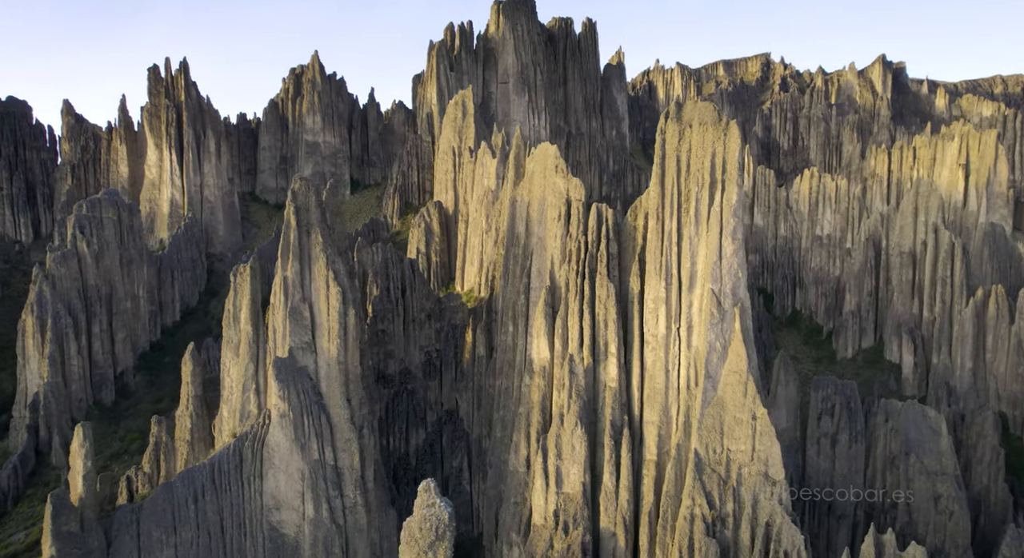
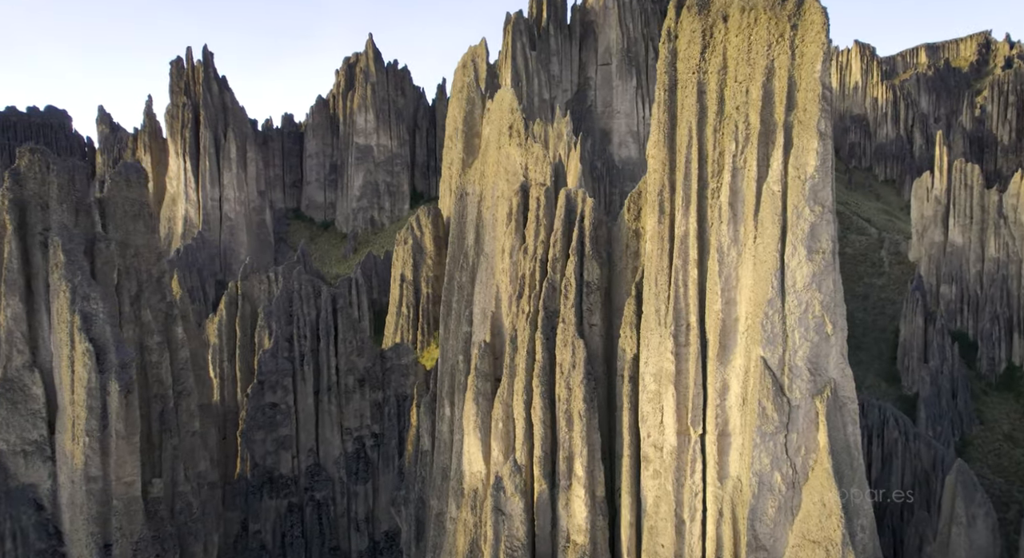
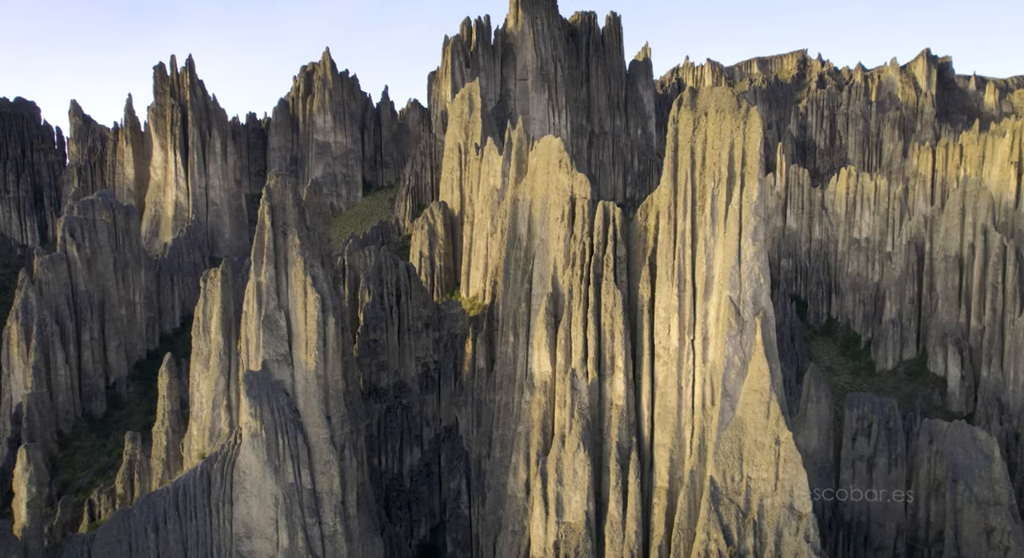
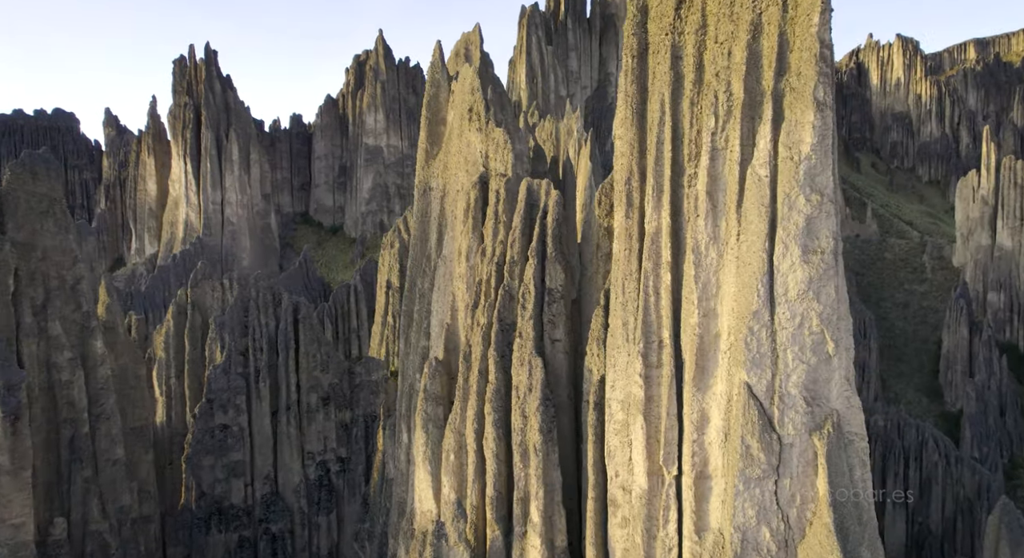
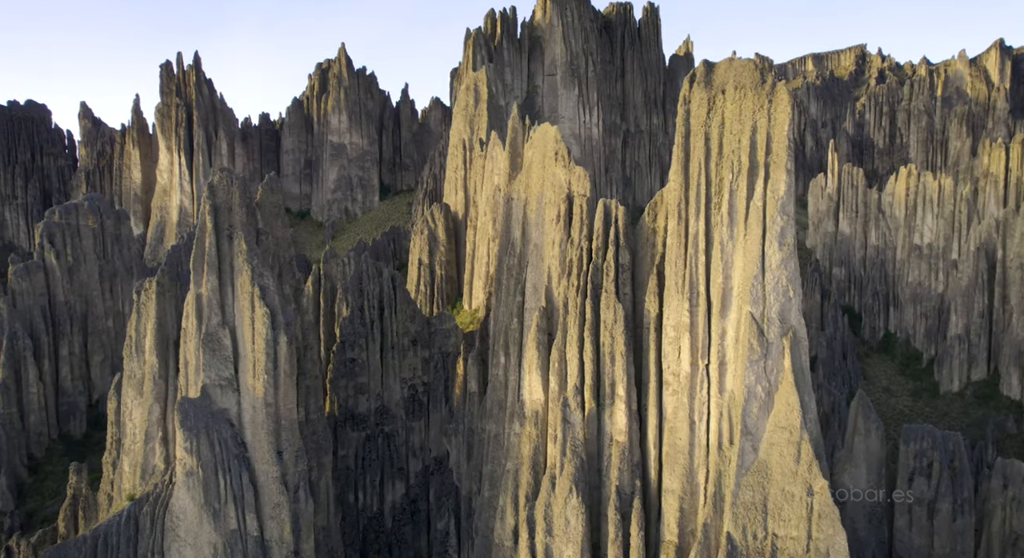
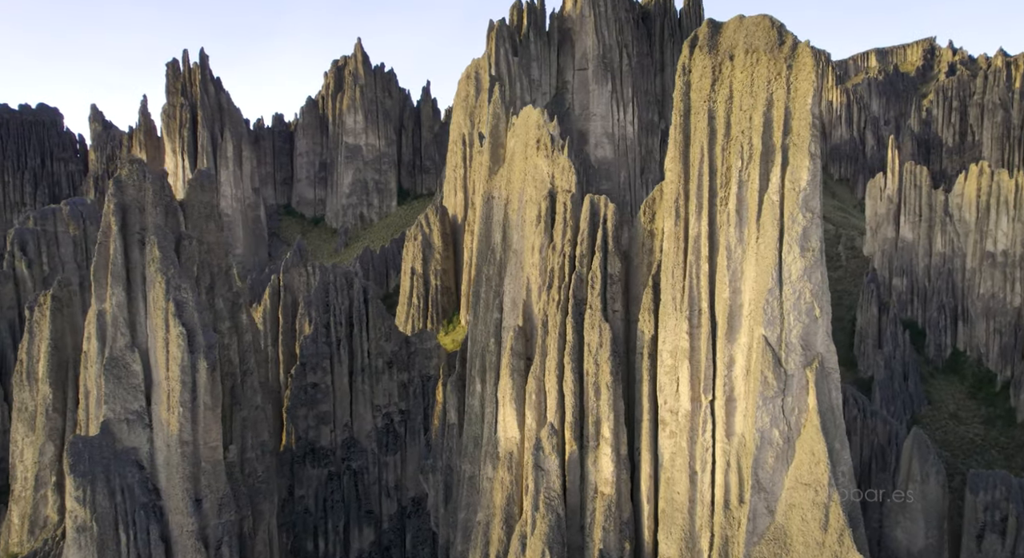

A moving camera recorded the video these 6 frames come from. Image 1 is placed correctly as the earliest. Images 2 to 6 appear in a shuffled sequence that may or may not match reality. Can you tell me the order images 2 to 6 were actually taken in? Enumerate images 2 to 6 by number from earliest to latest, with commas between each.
3, 5, 6, 2, 4
